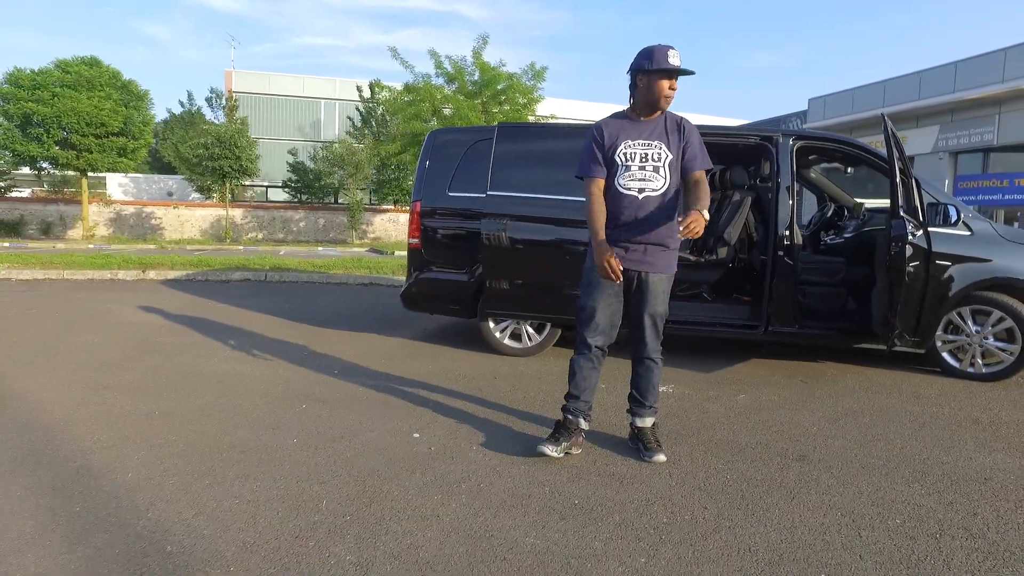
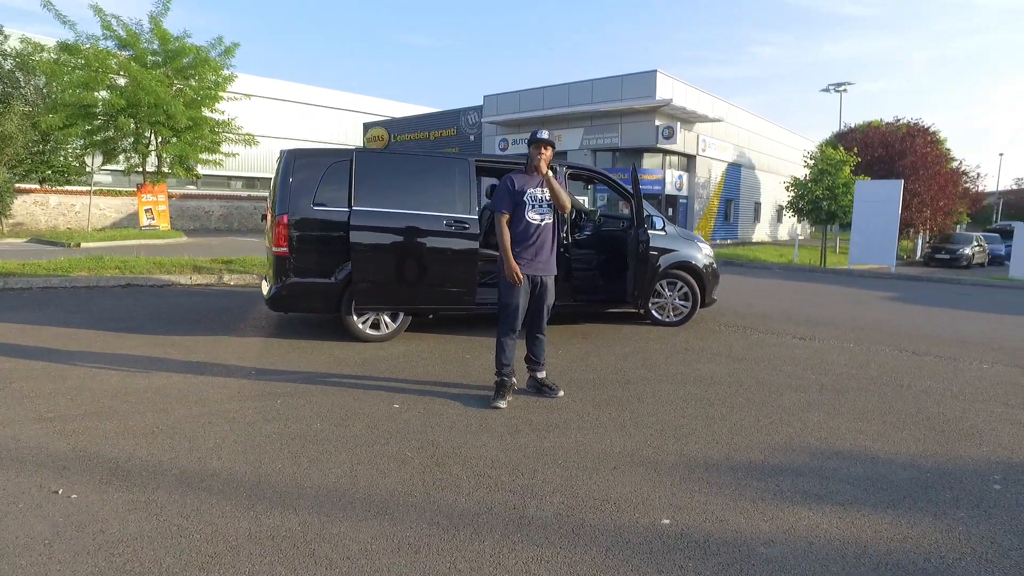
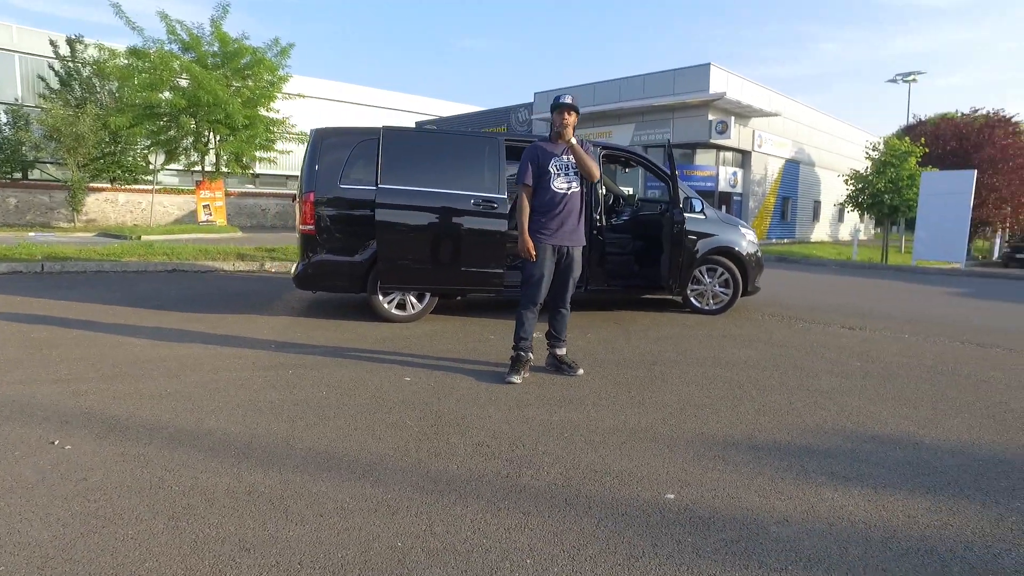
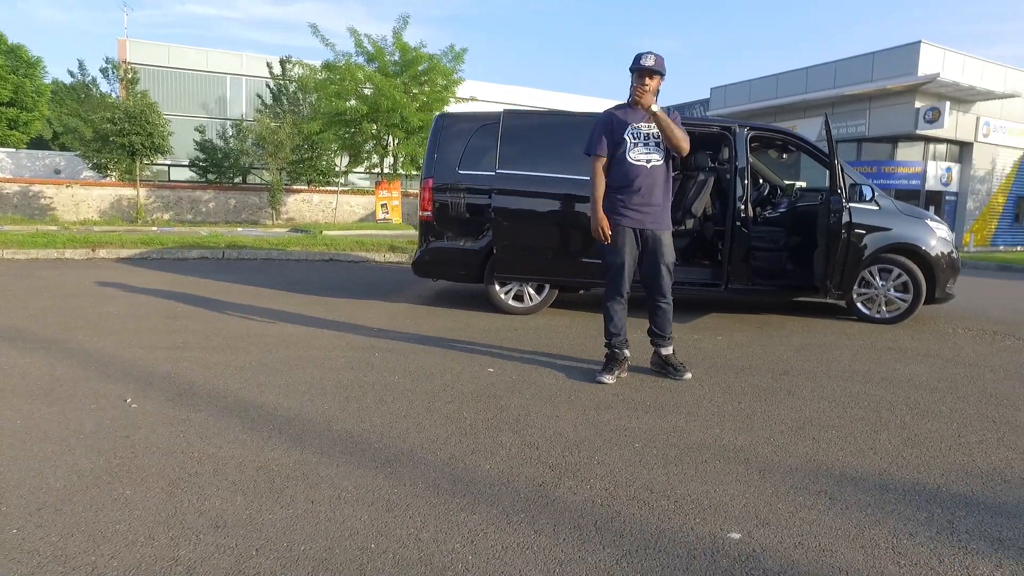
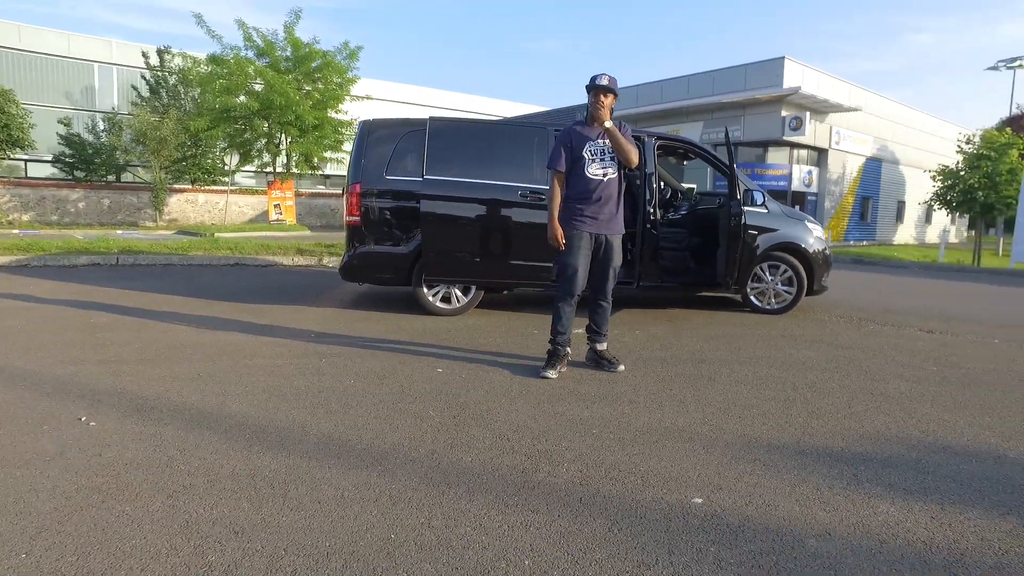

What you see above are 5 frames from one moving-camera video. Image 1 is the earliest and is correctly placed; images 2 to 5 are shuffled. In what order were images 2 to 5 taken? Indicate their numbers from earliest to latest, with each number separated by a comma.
4, 5, 3, 2
